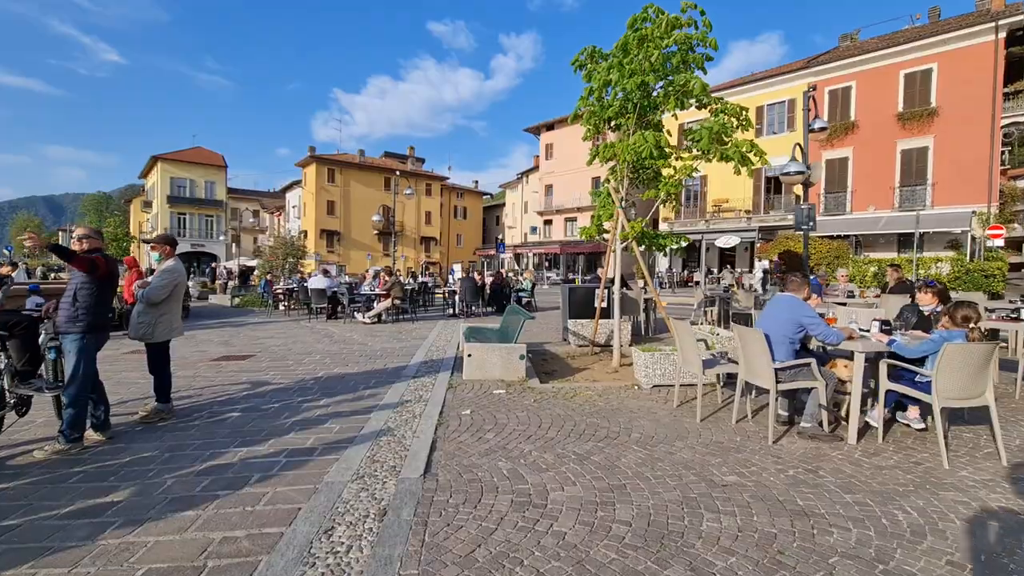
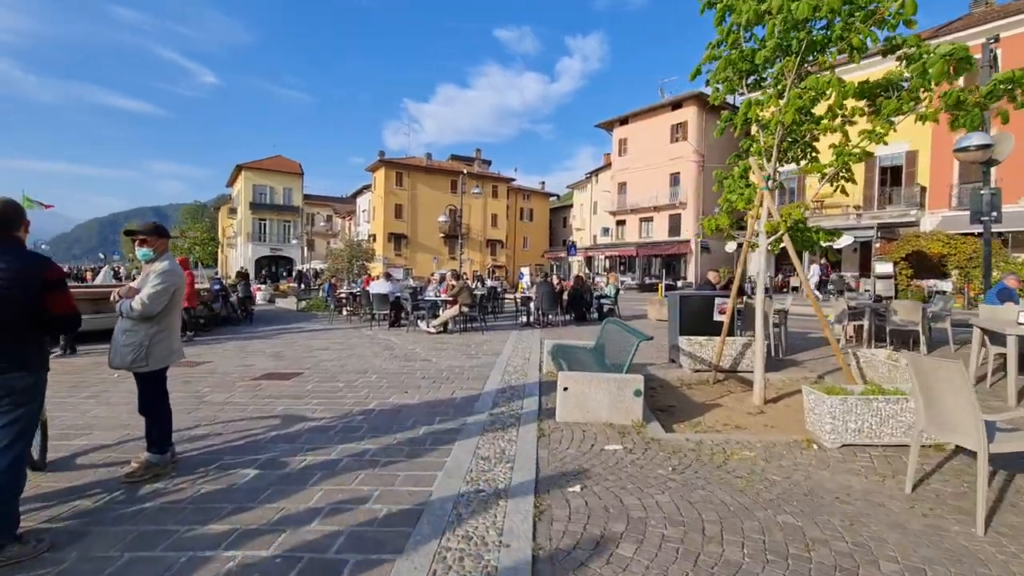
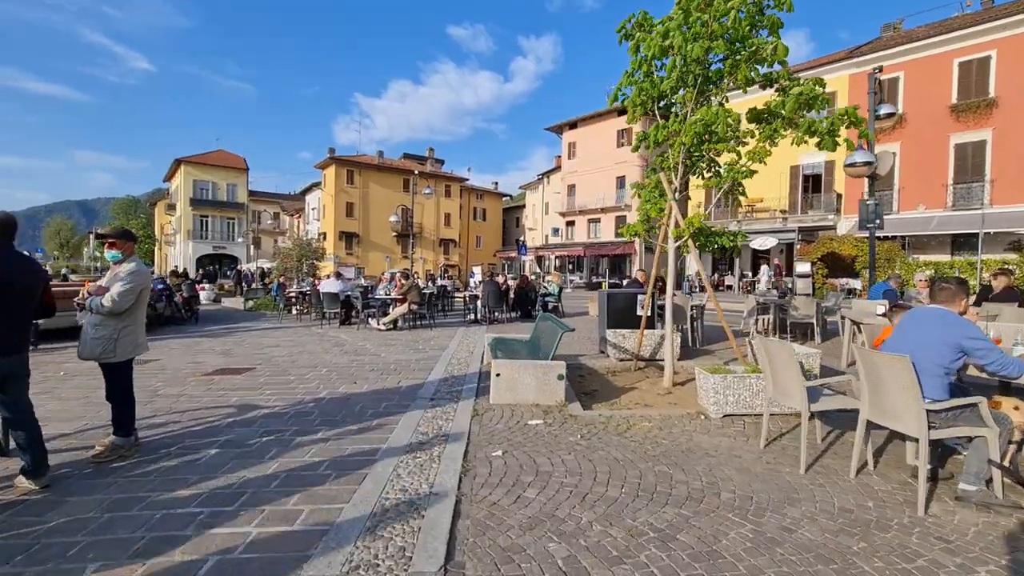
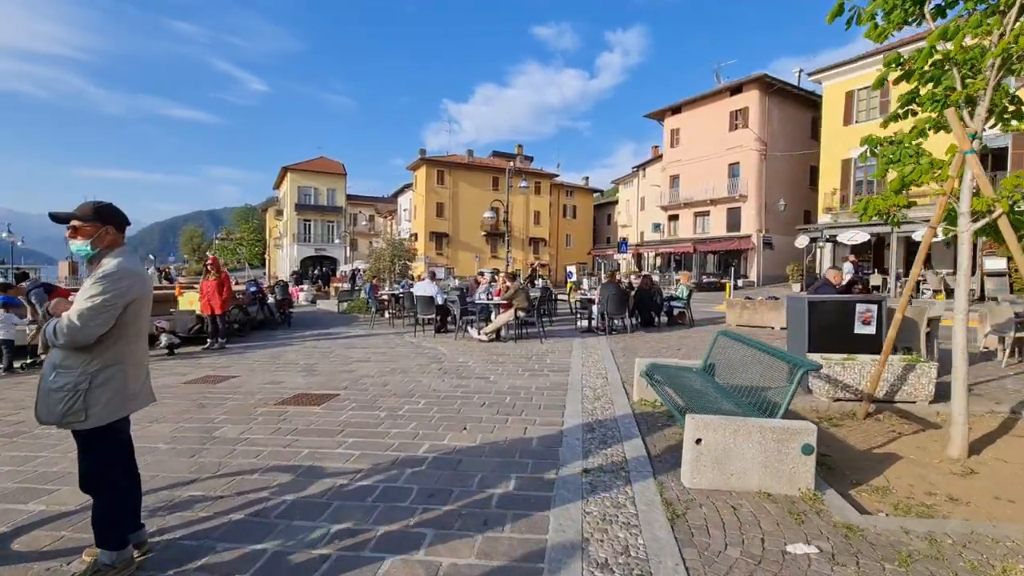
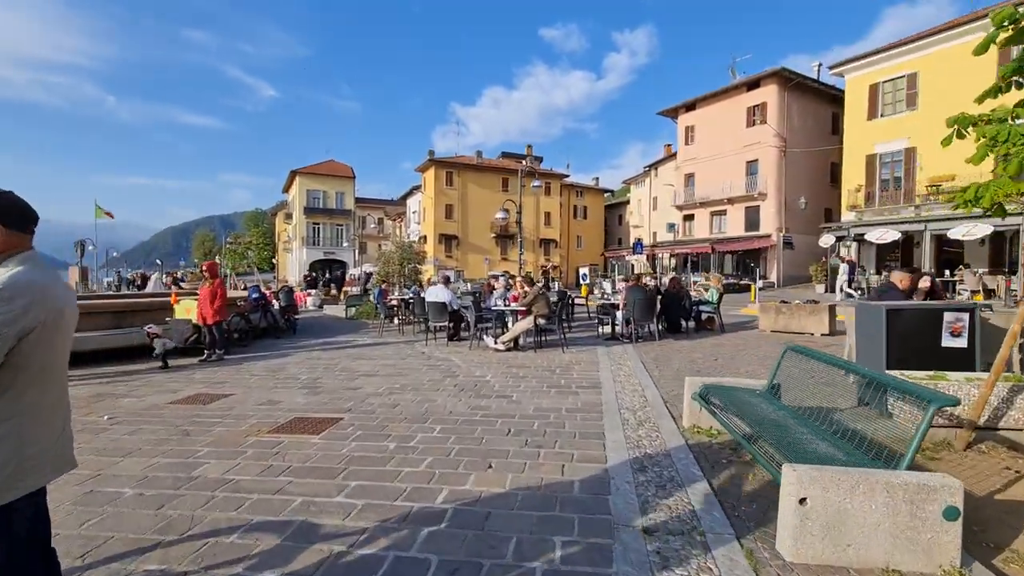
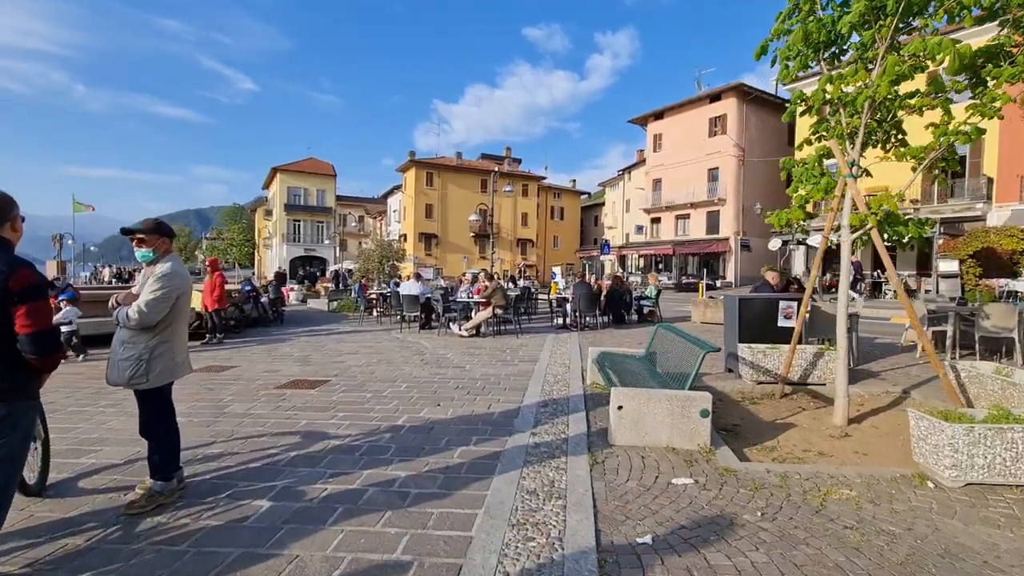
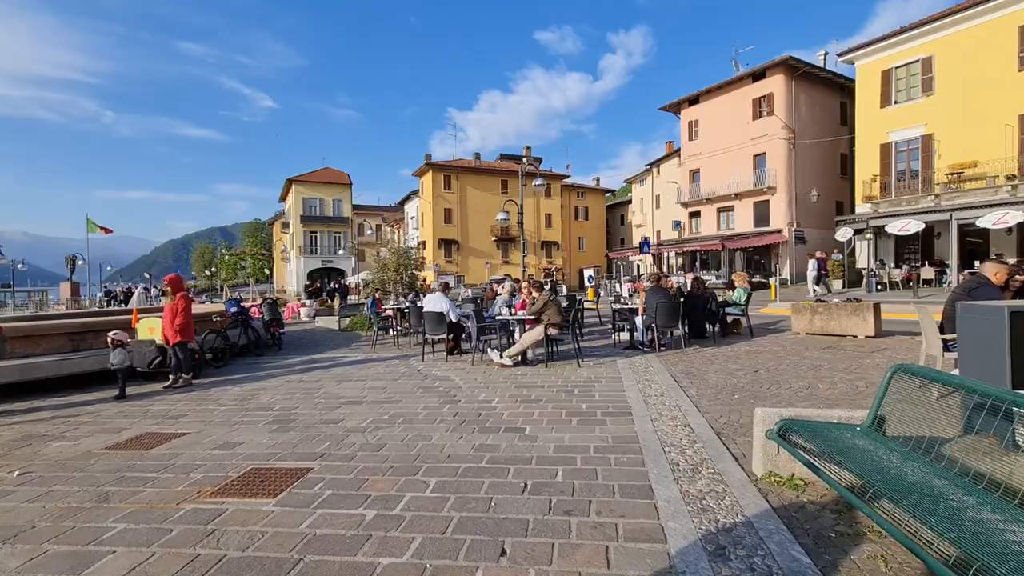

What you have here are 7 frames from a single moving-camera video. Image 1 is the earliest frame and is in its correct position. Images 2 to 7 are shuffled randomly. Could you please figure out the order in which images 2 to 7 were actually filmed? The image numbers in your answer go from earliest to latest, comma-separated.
3, 2, 6, 4, 5, 7
